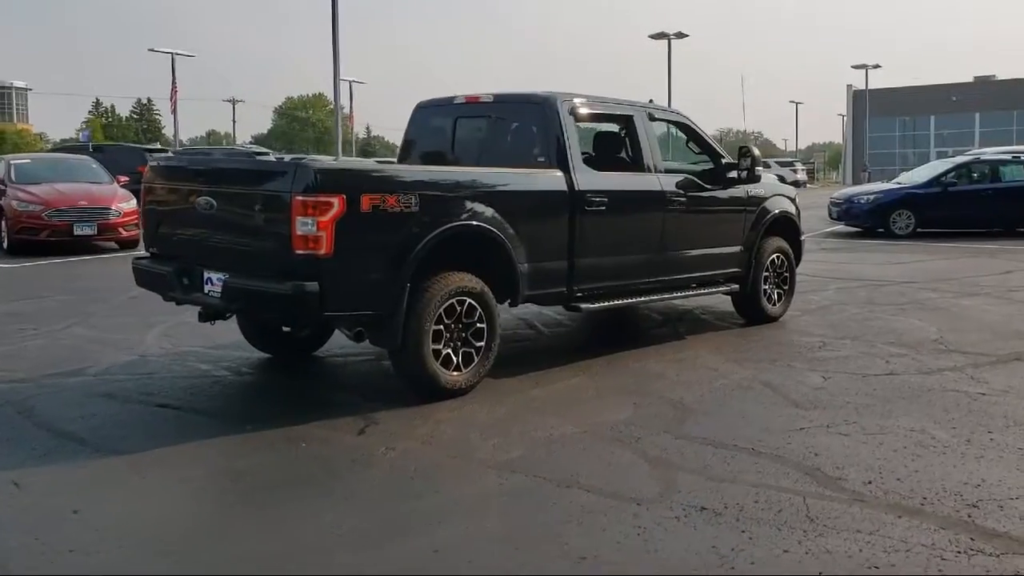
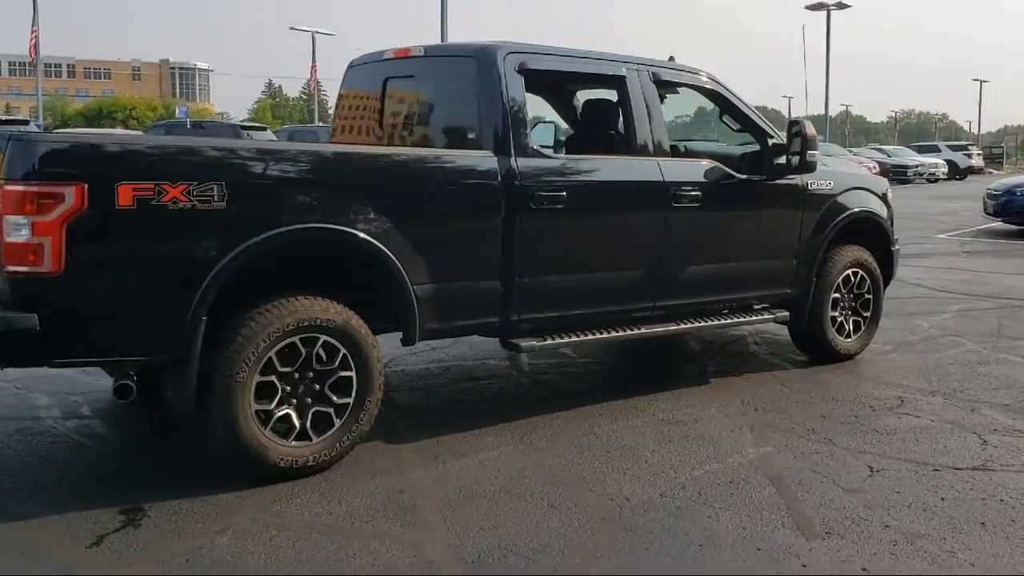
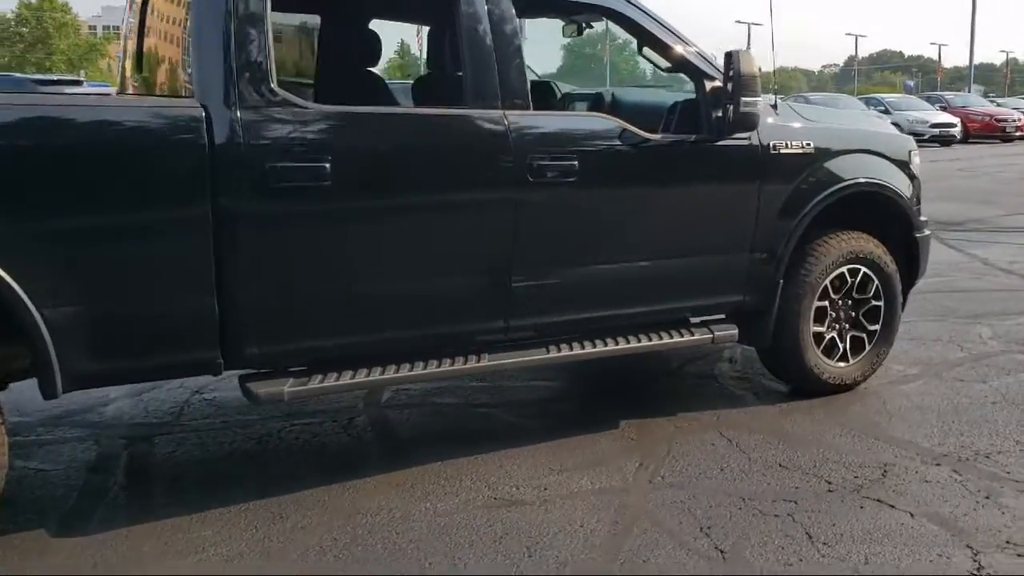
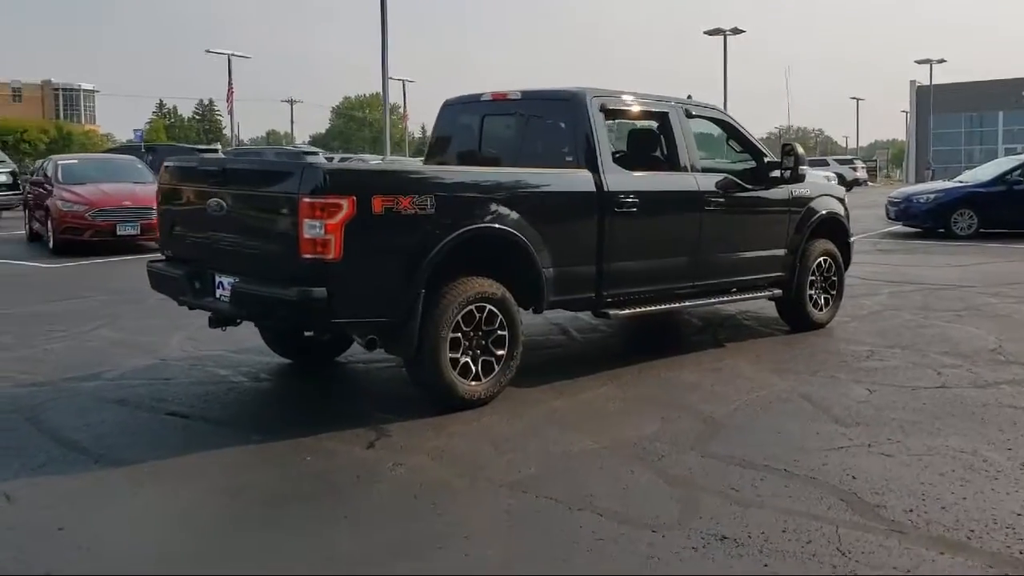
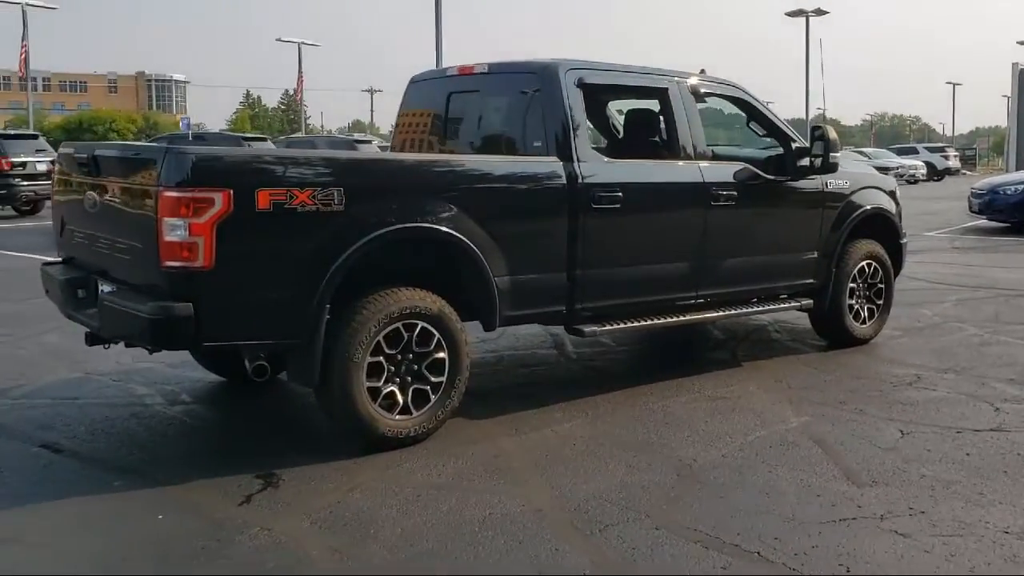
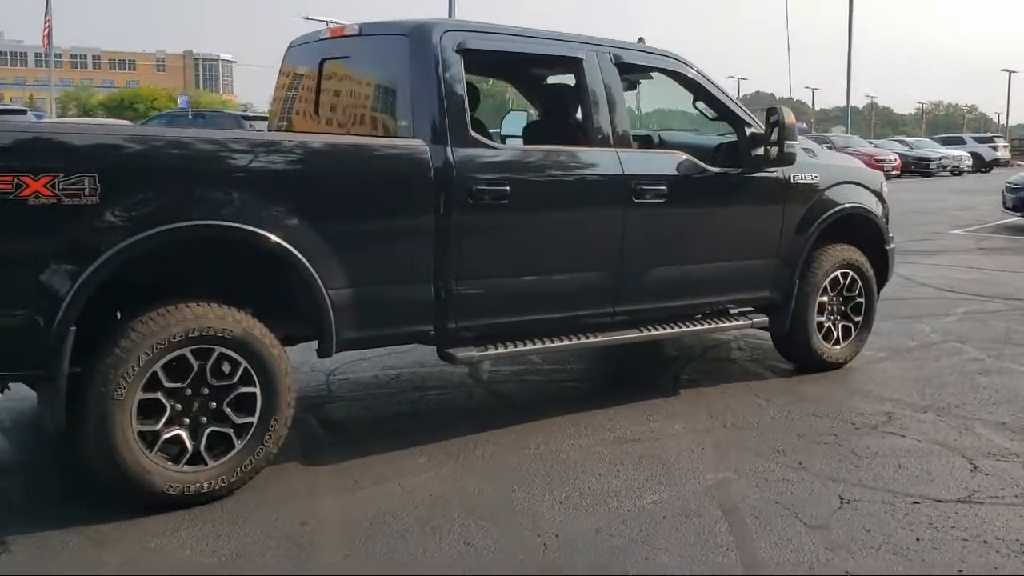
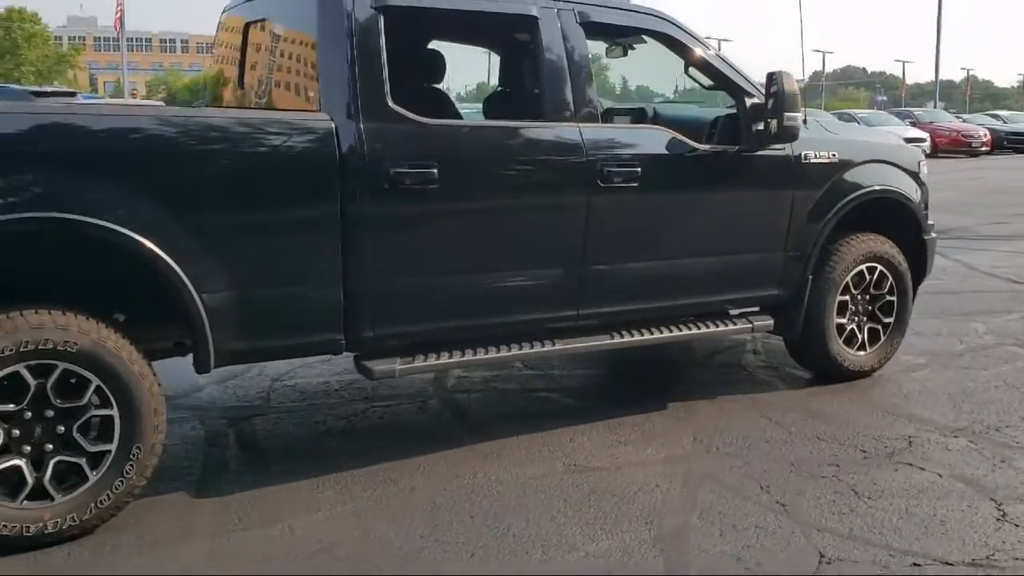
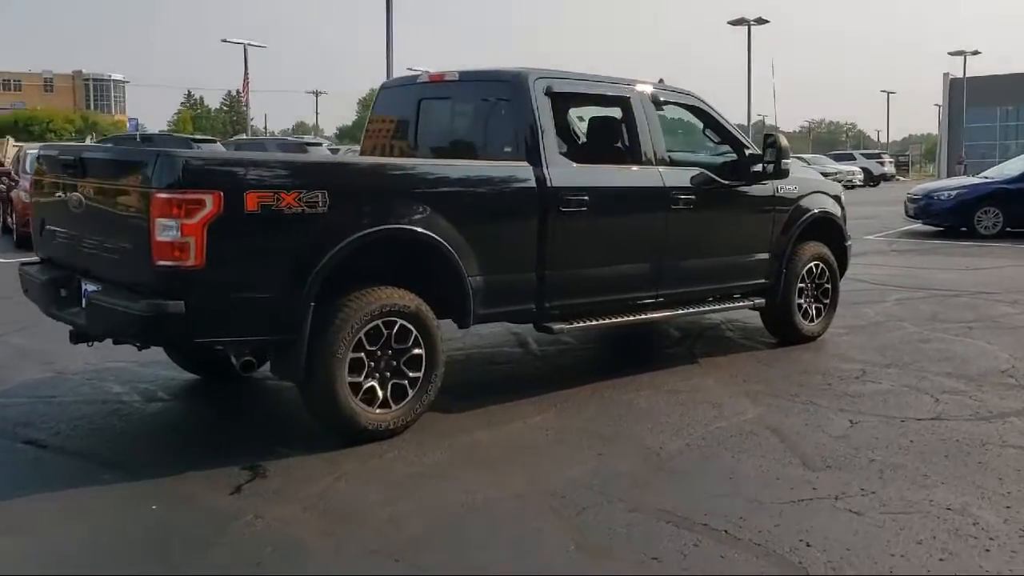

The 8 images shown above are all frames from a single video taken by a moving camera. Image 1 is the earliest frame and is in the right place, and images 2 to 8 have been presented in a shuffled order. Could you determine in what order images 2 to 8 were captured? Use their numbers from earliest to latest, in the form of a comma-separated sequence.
4, 8, 5, 2, 6, 7, 3
